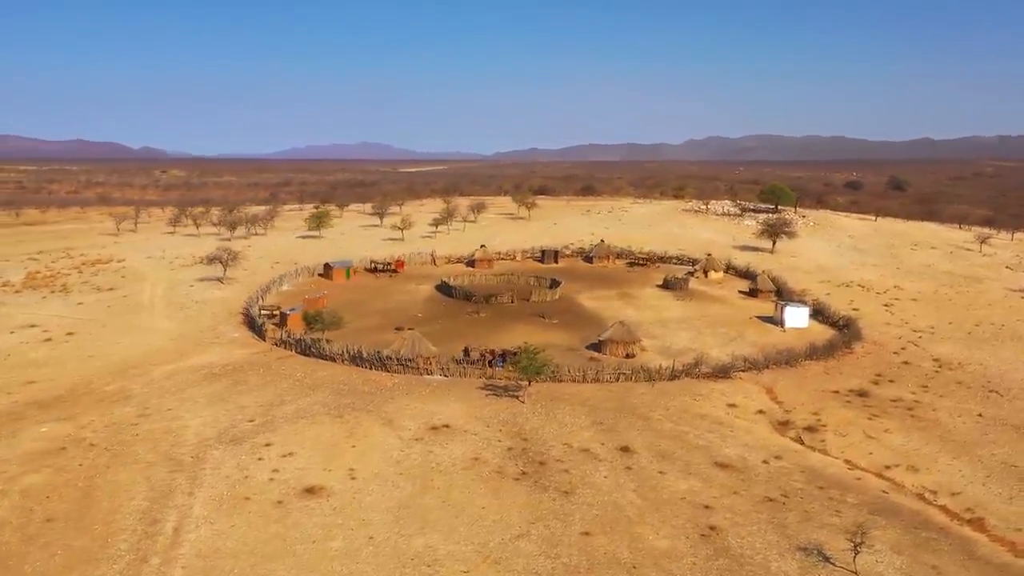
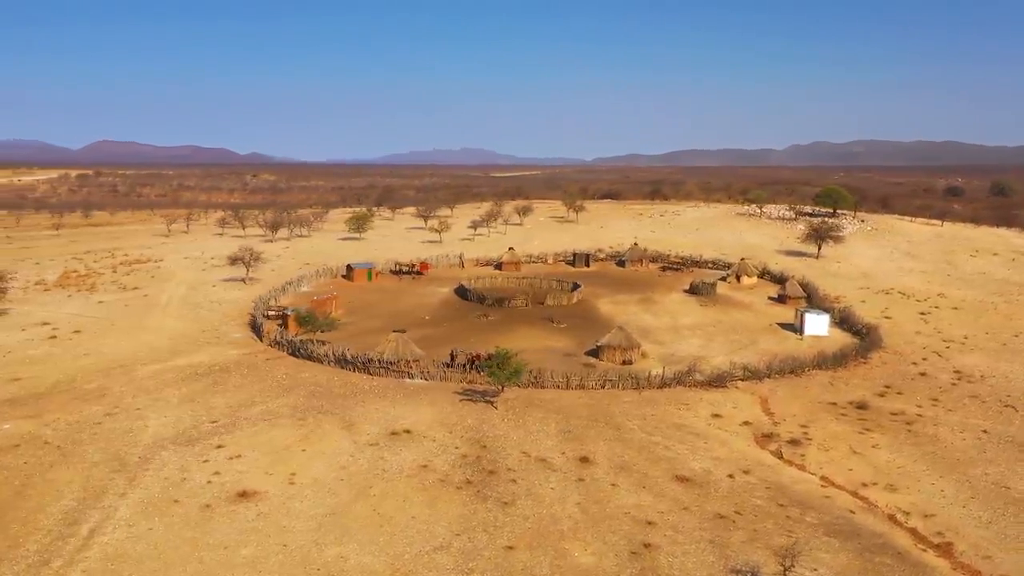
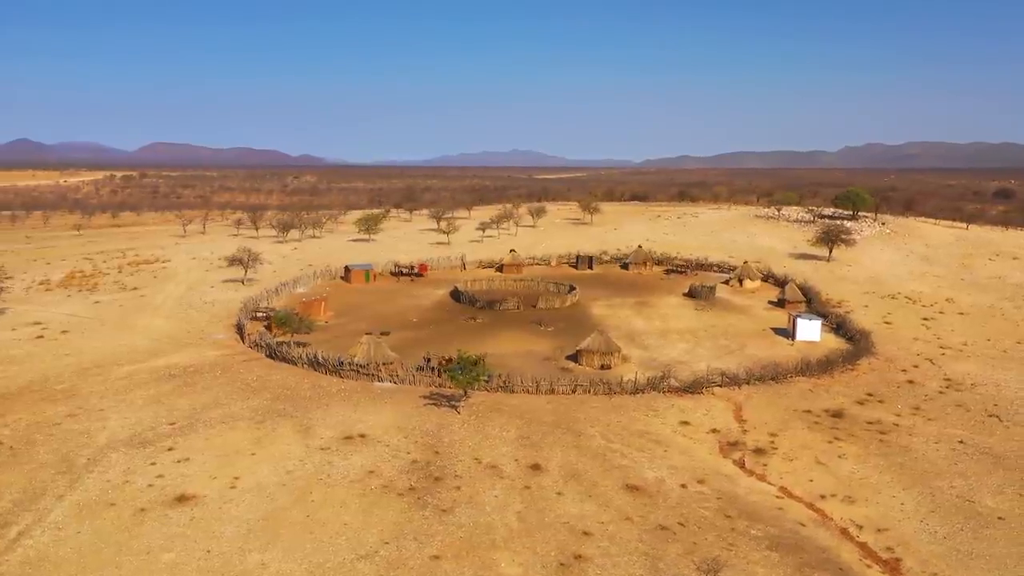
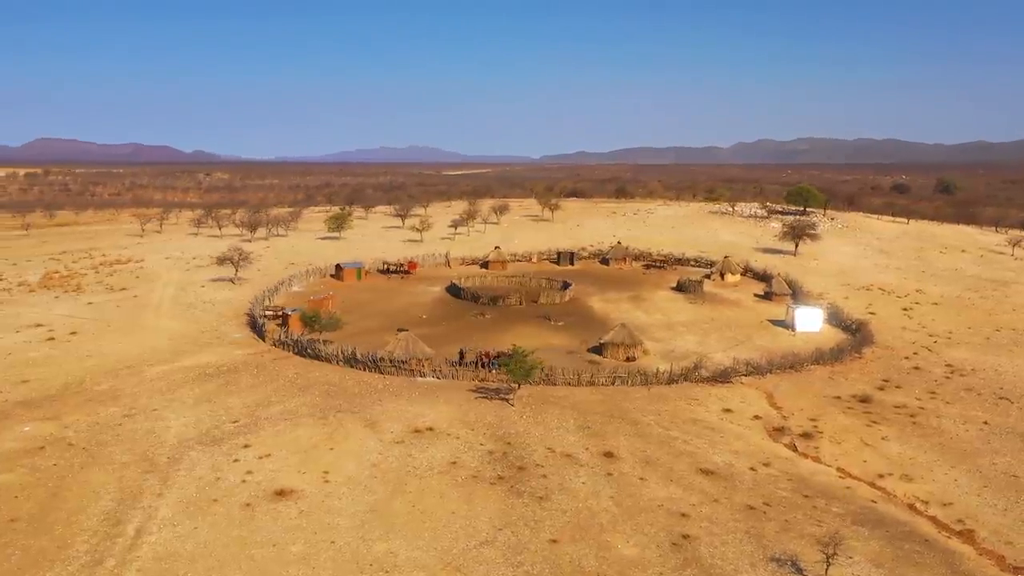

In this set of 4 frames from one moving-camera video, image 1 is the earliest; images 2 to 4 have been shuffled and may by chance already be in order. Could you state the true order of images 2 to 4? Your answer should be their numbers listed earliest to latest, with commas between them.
4, 2, 3
